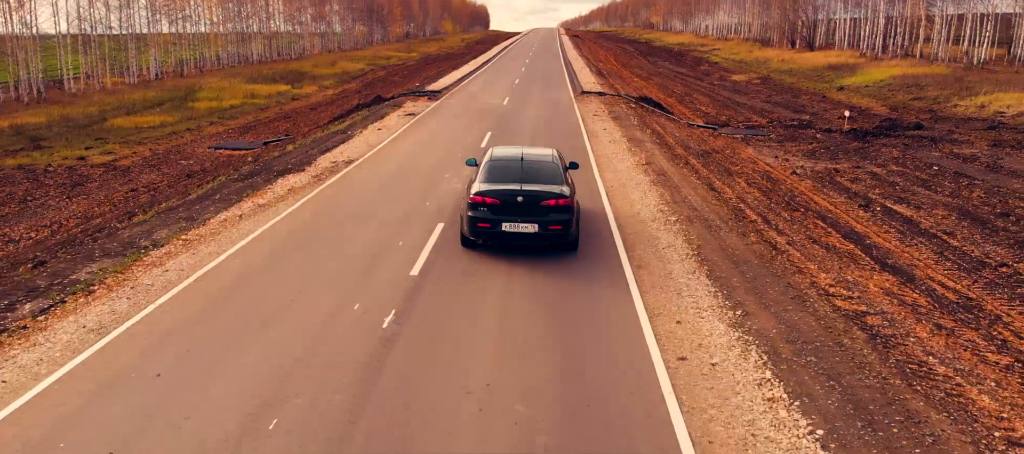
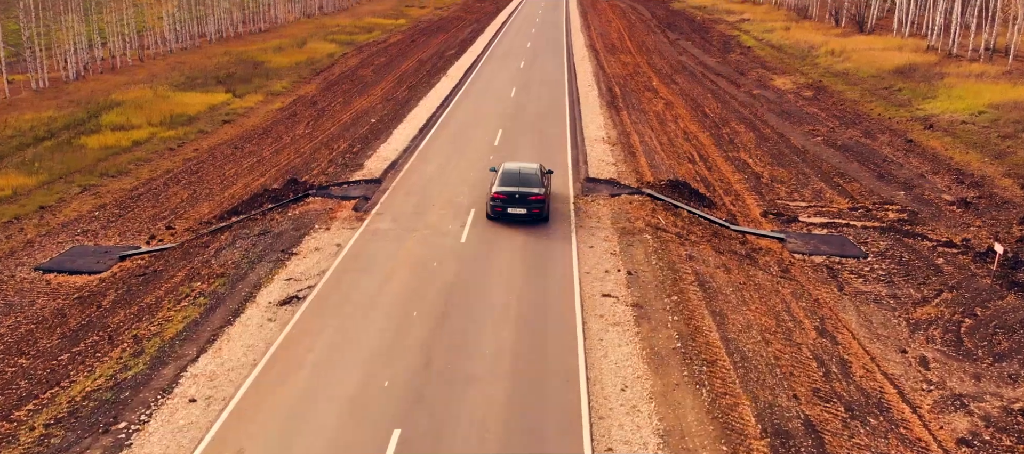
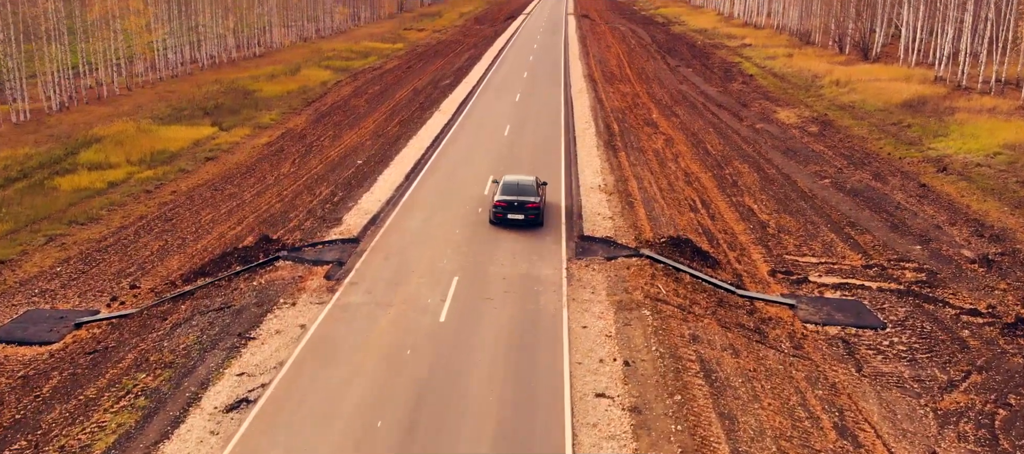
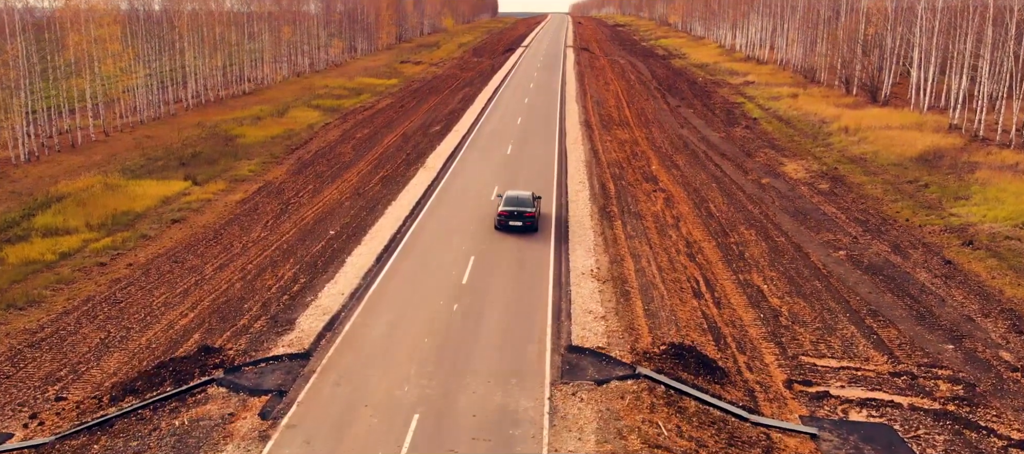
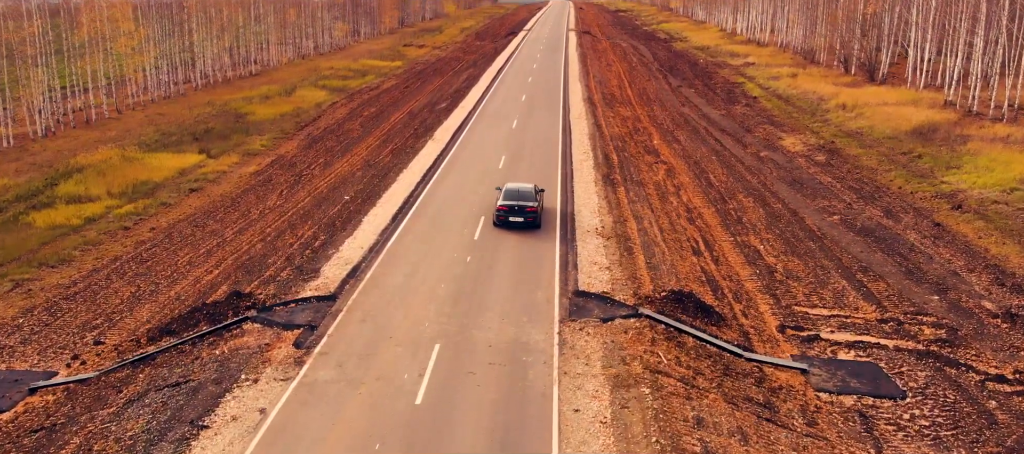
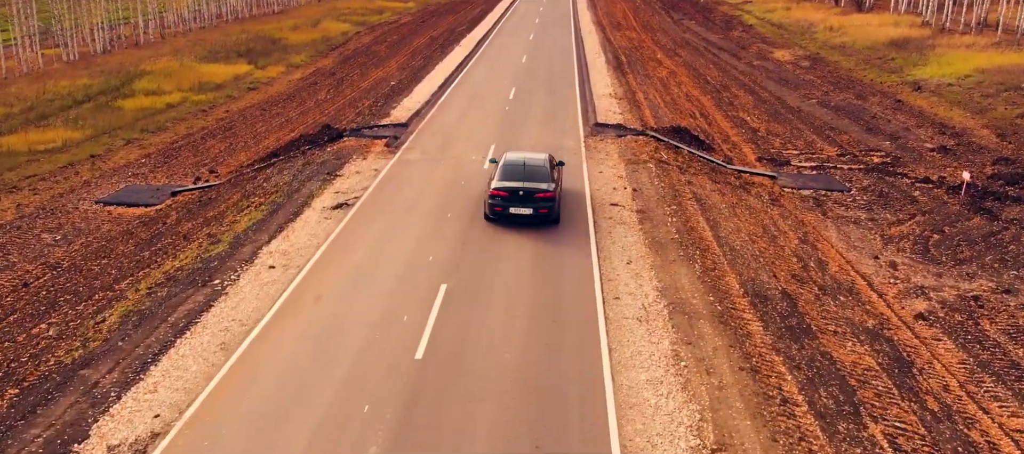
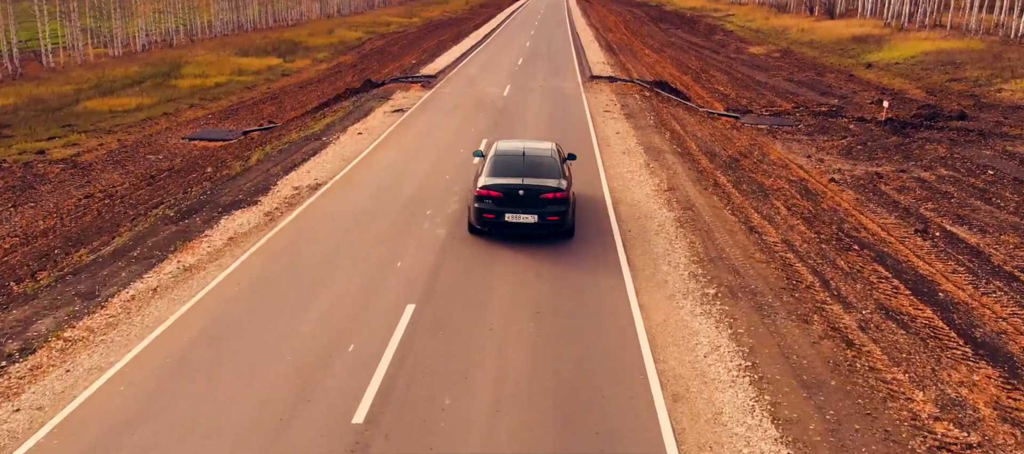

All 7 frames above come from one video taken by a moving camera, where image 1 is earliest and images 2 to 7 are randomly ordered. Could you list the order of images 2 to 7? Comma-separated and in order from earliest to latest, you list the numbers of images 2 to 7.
7, 6, 2, 3, 5, 4
